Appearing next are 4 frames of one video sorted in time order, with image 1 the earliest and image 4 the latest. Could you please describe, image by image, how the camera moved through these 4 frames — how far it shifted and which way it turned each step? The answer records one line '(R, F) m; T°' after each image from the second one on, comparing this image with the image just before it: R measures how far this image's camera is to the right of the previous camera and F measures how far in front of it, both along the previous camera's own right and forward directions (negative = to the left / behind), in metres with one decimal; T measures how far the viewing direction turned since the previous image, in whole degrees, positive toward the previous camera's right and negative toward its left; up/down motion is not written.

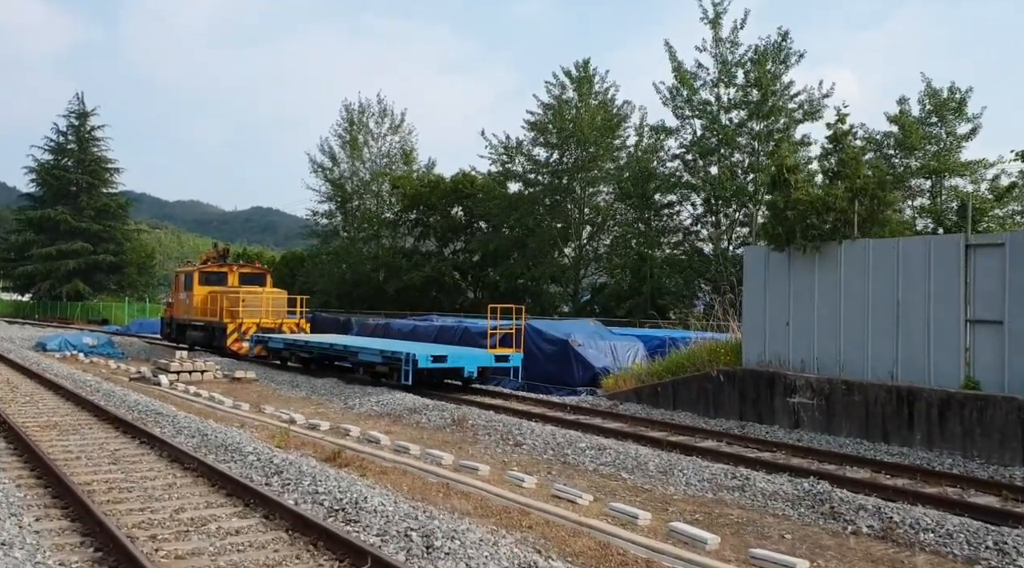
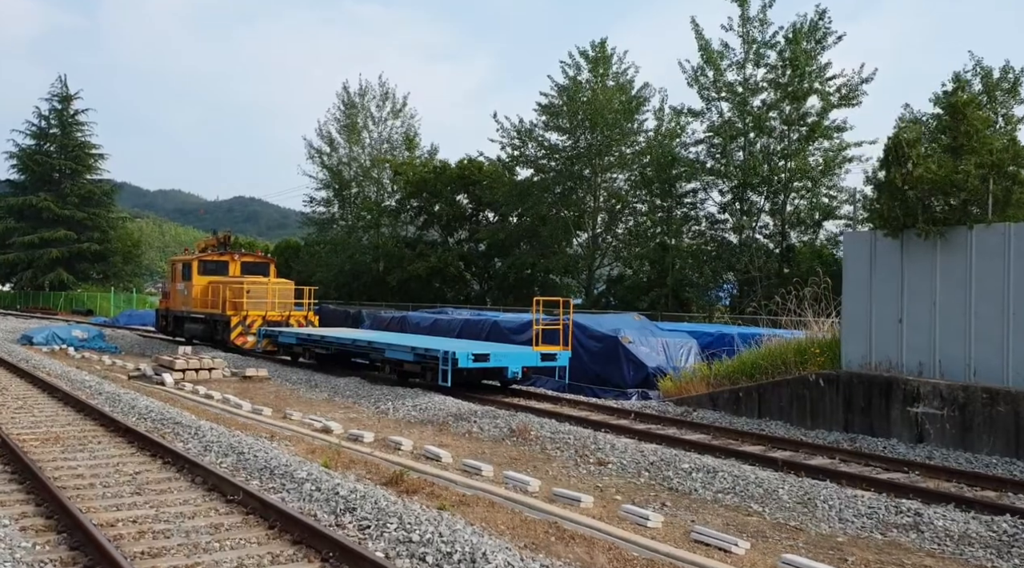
(-1.1, +1.6) m; +1°
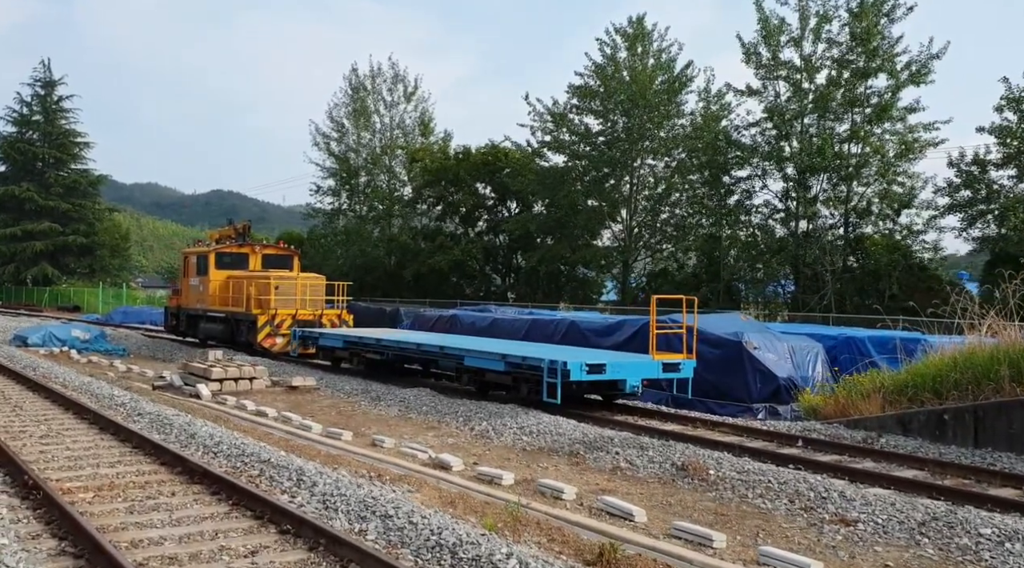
(-2.0, +2.4) m; +1°
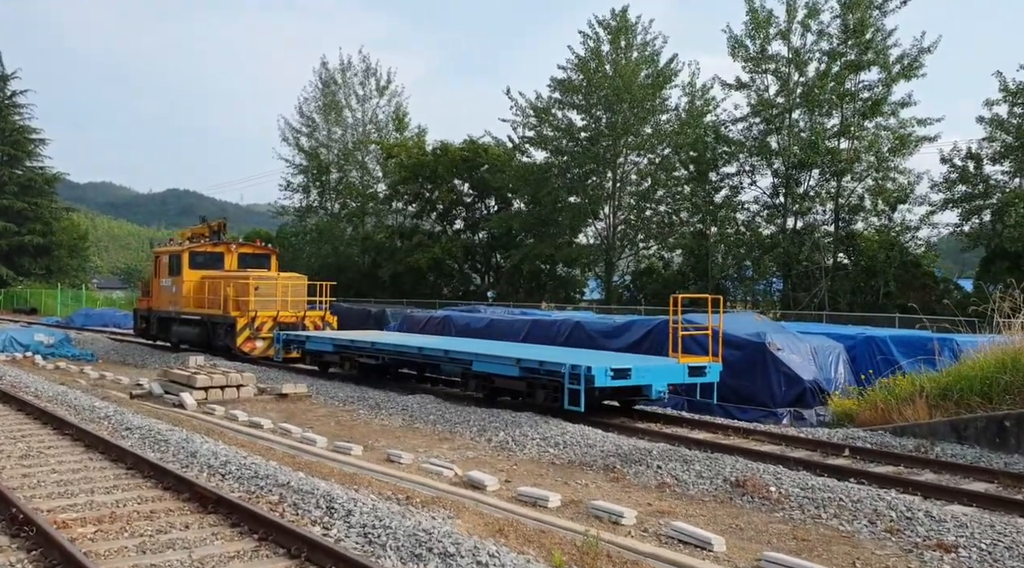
(-0.8, +0.8) m; +3°
